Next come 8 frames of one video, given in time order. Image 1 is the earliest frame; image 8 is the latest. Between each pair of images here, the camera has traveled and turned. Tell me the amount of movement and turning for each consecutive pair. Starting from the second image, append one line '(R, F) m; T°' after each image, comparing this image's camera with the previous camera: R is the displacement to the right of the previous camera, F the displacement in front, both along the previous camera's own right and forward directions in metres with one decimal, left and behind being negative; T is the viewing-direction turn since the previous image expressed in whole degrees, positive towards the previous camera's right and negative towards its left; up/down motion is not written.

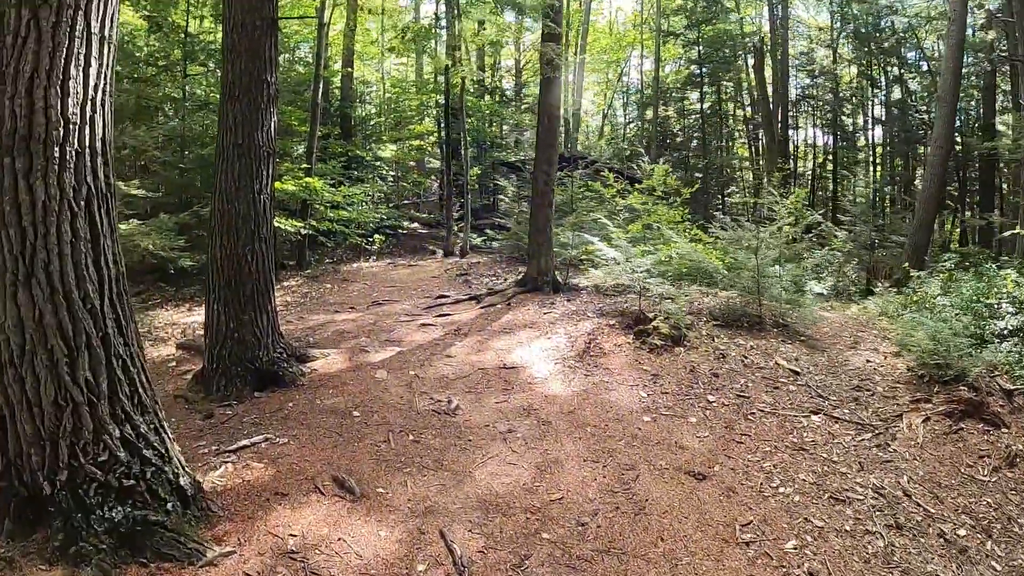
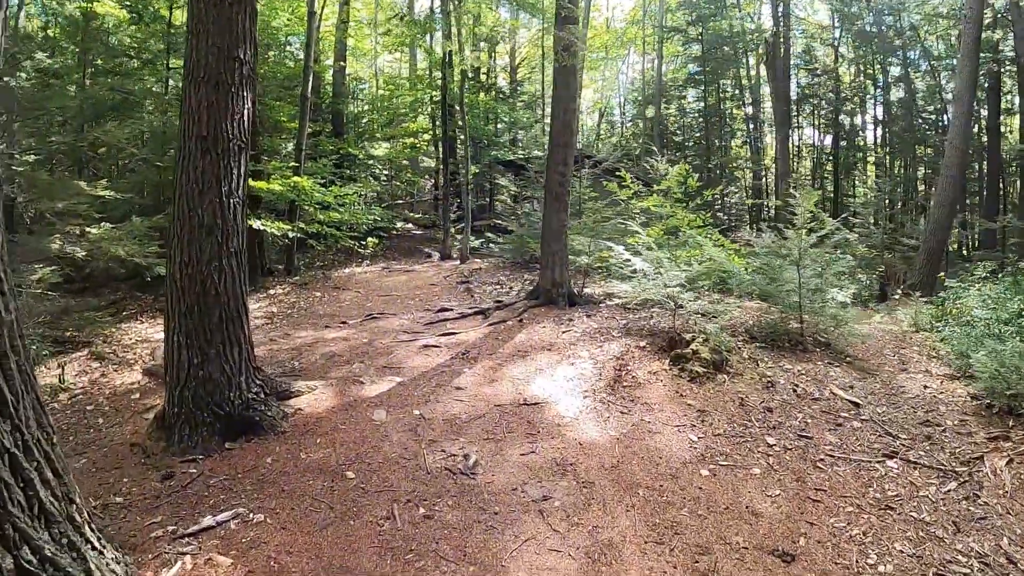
(-0.2, +0.9) m; +1°
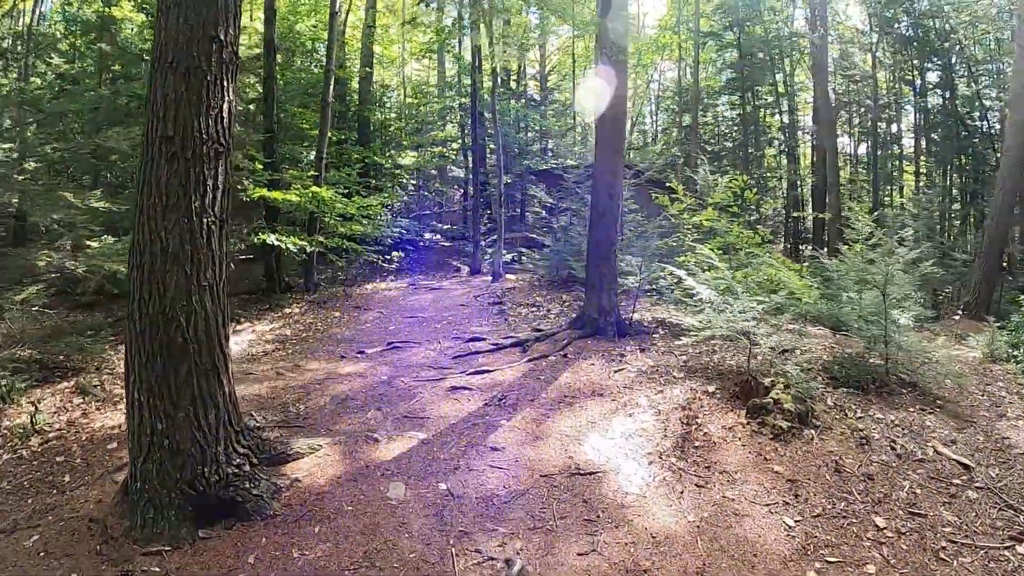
(-0.1, +0.9) m; -1°
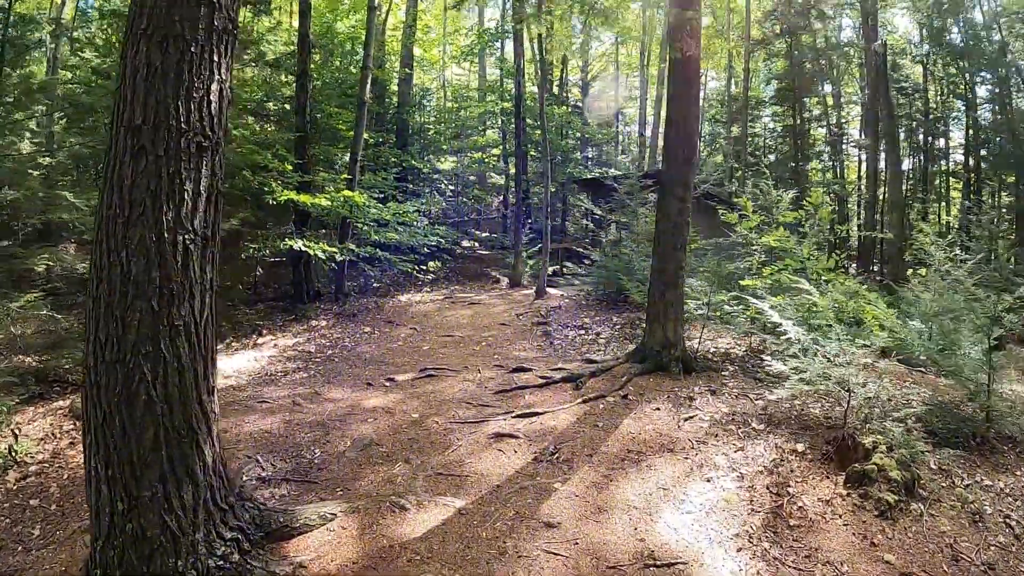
(-0.1, +0.8) m; -2°
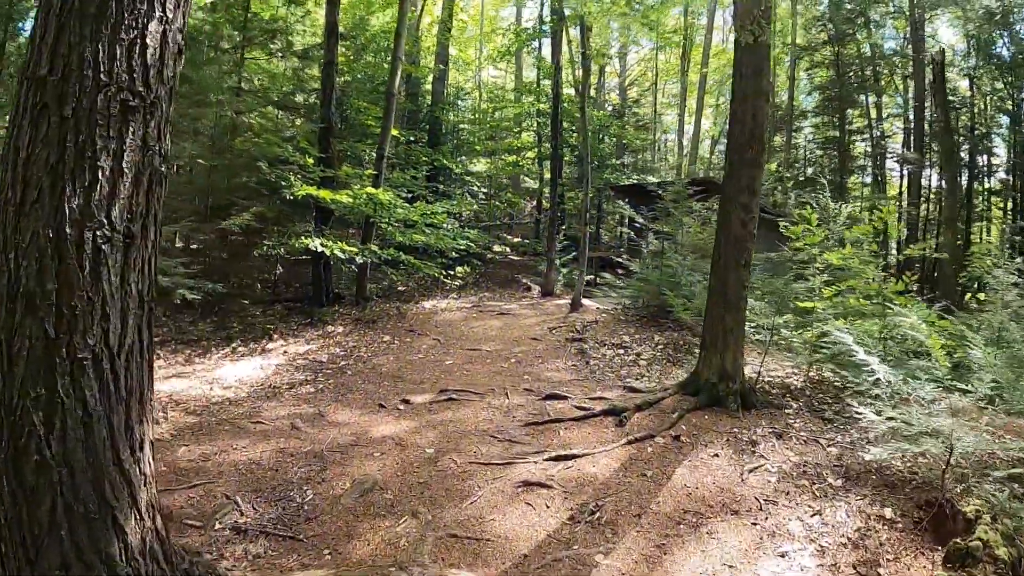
(0.0, +0.7) m; -2°
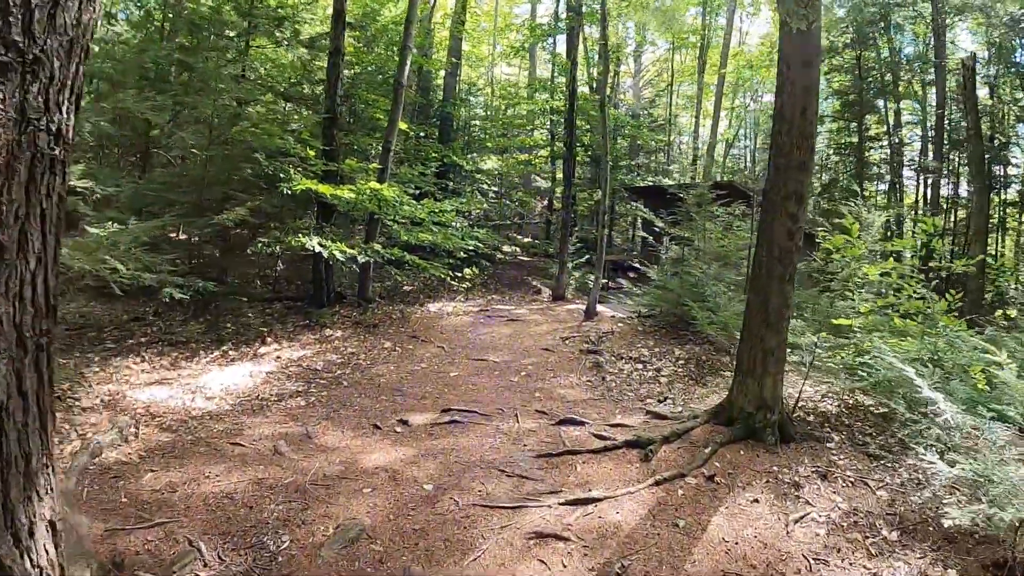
(0.0, +0.5) m; 0°
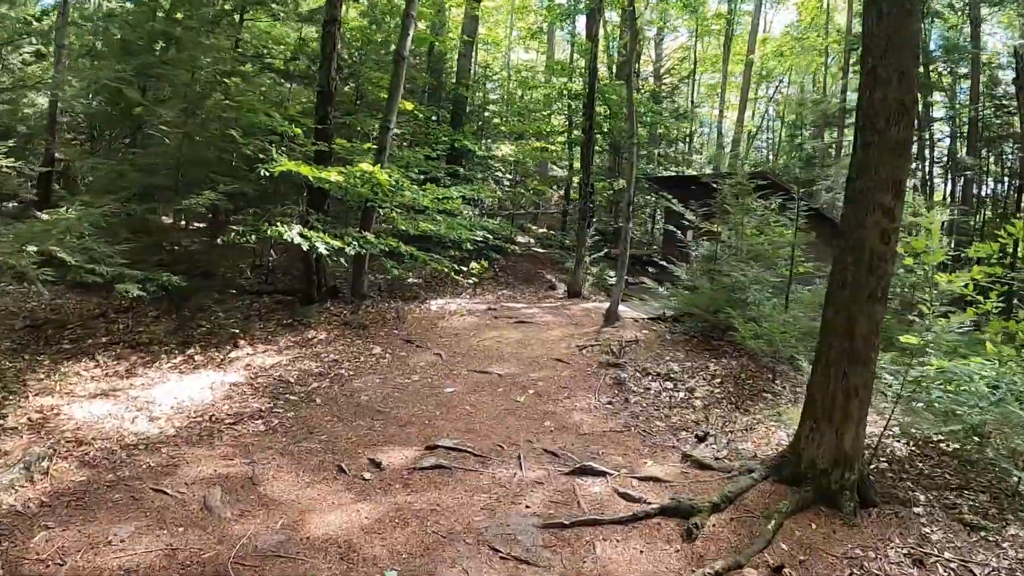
(0.0, +1.0) m; -1°
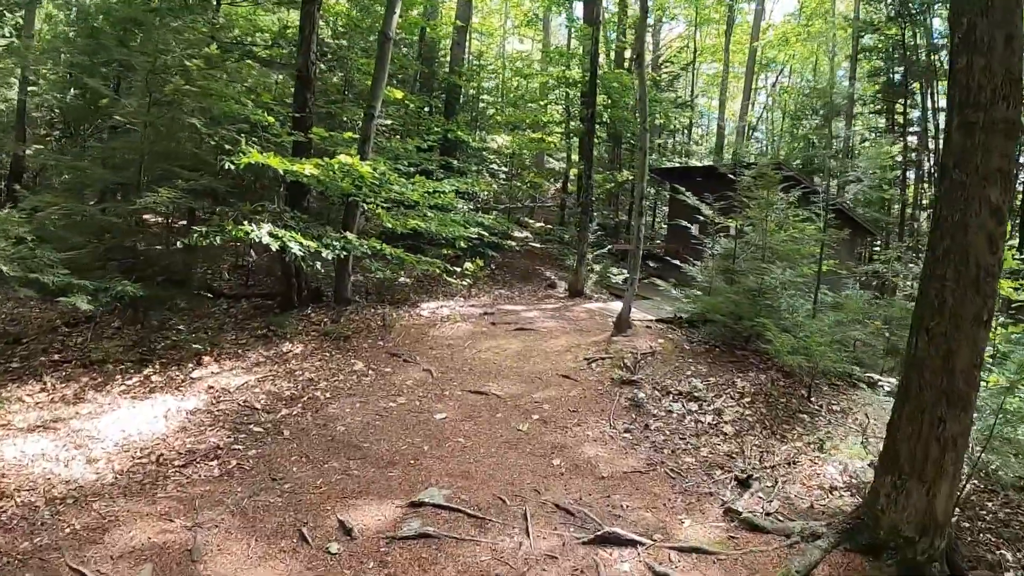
(0.0, +0.8) m; 0°
